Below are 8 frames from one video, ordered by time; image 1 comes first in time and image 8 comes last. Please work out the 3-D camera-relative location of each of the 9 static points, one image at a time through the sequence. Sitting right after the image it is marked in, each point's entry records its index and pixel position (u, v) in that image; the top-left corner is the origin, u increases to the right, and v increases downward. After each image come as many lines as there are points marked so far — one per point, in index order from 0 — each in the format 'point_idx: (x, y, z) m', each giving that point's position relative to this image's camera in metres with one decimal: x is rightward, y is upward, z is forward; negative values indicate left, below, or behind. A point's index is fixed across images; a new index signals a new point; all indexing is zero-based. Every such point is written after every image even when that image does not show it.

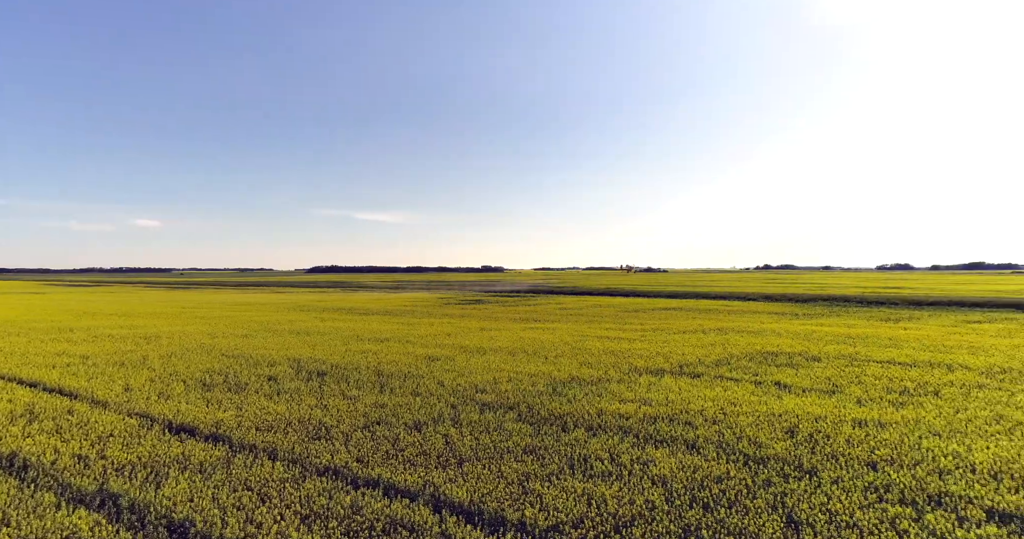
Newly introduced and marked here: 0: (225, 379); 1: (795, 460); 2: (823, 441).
0: (-6.9, -2.6, +14.4) m
1: (+4.4, -3.0, +9.3) m
2: (+5.1, -2.9, +9.9) m
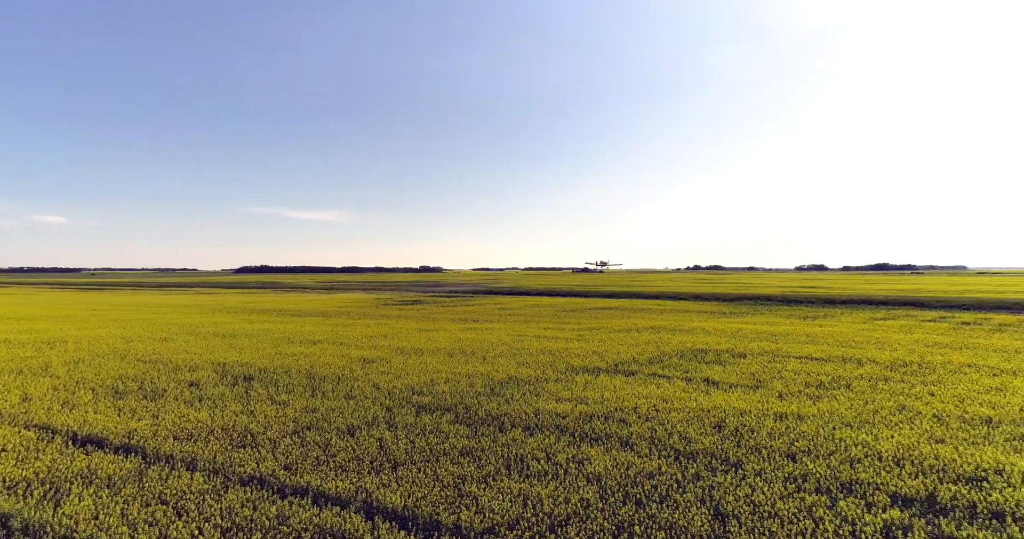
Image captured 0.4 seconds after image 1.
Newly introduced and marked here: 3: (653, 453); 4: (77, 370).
0: (-8.4, -2.6, +13.6) m
1: (+3.4, -3.0, +9.7) m
2: (+4.1, -2.9, +10.4) m
3: (+2.3, -3.0, +9.7) m
4: (-10.8, -2.5, +15.1) m
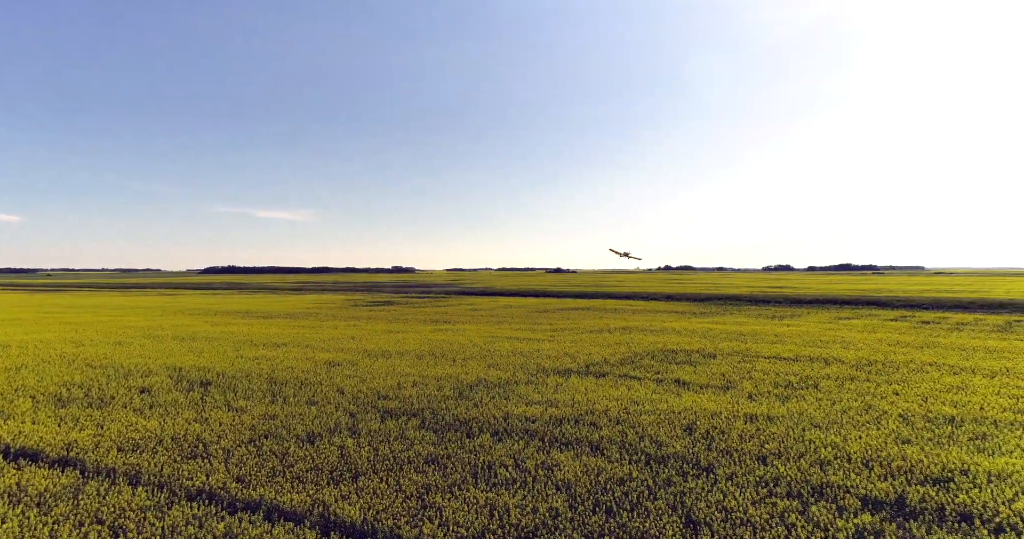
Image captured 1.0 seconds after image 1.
0: (-9.0, -2.6, +13.1) m
1: (+2.9, -3.0, +9.7) m
2: (+3.6, -2.9, +10.5) m
3: (+1.8, -3.0, +9.7) m
4: (-11.5, -2.5, +14.5) m
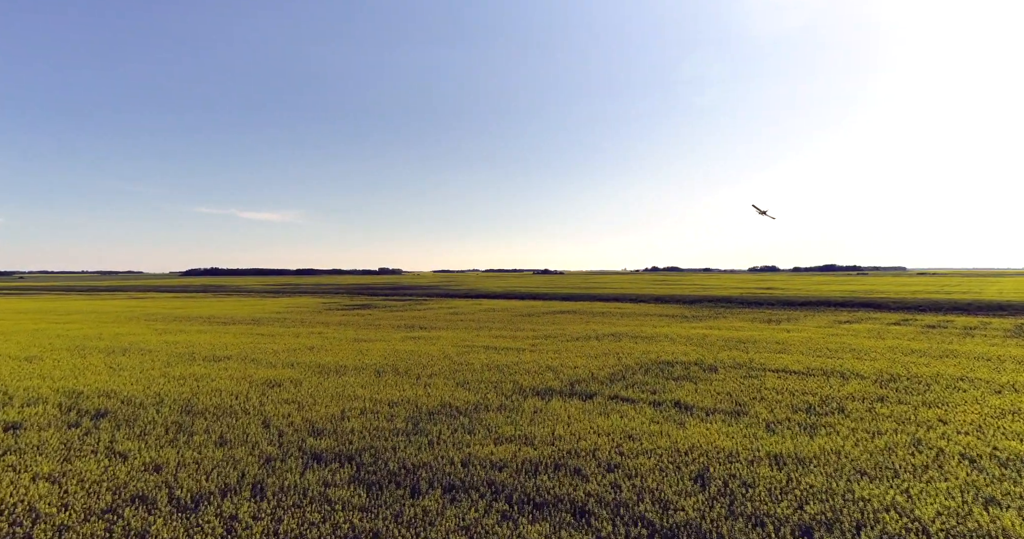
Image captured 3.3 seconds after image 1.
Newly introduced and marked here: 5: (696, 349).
0: (-9.3, -2.7, +12.3) m
1: (+2.6, -3.0, +9.1) m
2: (+3.3, -2.9, +9.9) m
3: (+1.5, -3.0, +9.1) m
4: (-11.9, -2.6, +13.6) m
5: (+6.0, -2.7, +19.6) m
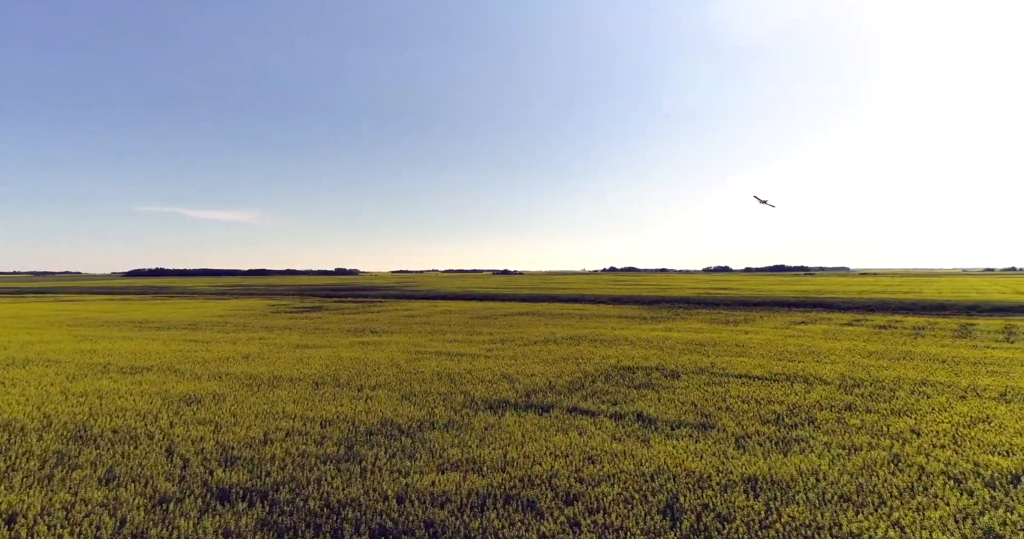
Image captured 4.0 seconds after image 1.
0: (-10.2, -2.7, +11.3) m
1: (+2.0, -3.0, +9.0) m
2: (+2.6, -3.0, +9.8) m
3: (+0.9, -3.0, +8.9) m
4: (-12.8, -2.6, +12.5) m
5: (+4.6, -2.7, +19.7) m
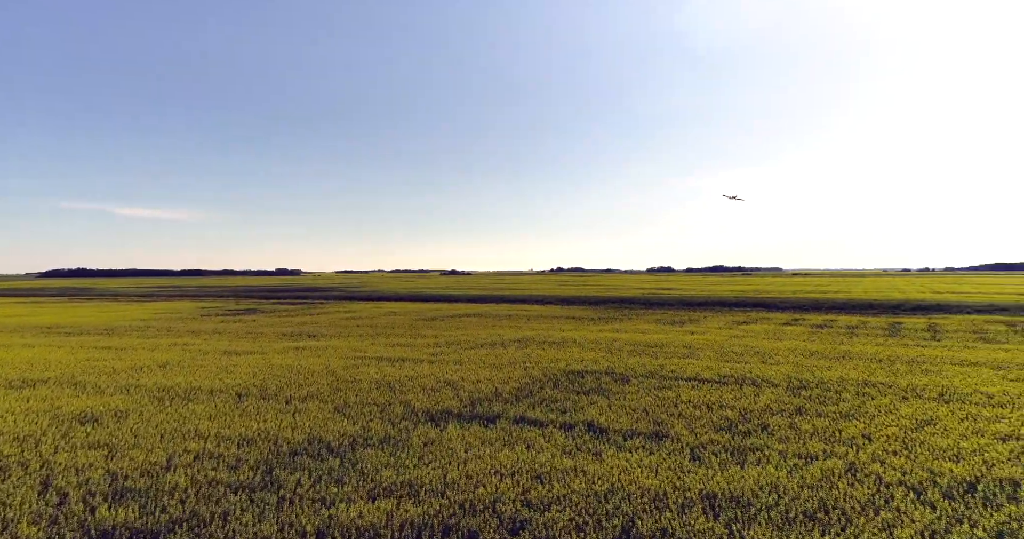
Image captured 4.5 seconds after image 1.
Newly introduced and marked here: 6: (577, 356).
0: (-11.1, -2.7, +10.1) m
1: (+1.2, -3.0, +8.9) m
2: (+1.7, -3.0, +9.7) m
3: (+0.1, -3.1, +8.7) m
4: (-13.9, -2.6, +11.1) m
5: (+2.9, -2.7, +19.8) m
6: (+2.2, -2.7, +20.1) m
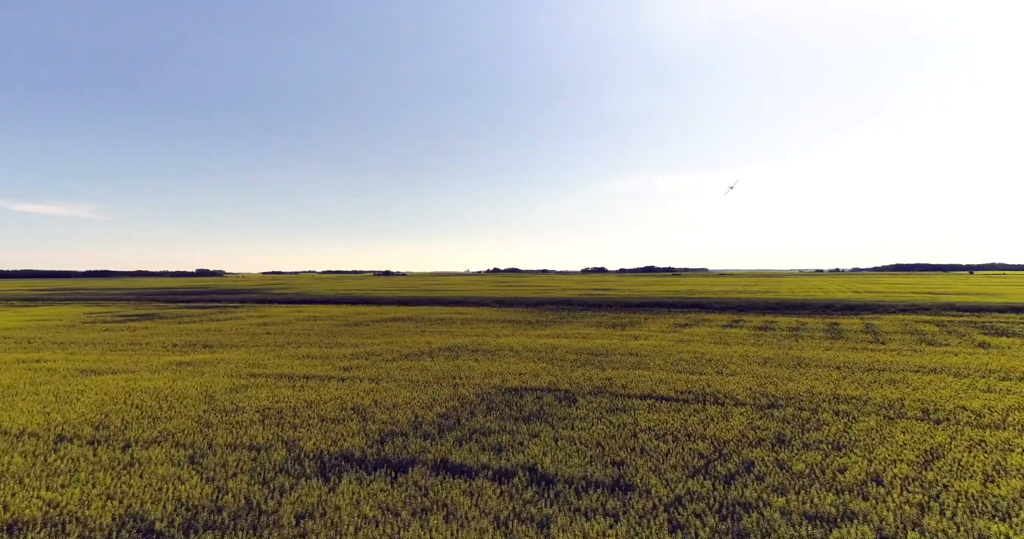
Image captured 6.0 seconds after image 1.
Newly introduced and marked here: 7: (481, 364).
0: (-12.1, -2.7, +8.1) m
1: (+0.3, -3.0, +8.2) m
2: (+0.7, -3.0, +9.1) m
3: (-0.8, -3.1, +7.9) m
4: (-14.9, -2.6, +8.8) m
5: (+0.8, -2.7, +19.2) m
6: (+0.1, -2.7, +19.5) m
7: (-1.0, -2.7, +20.3) m
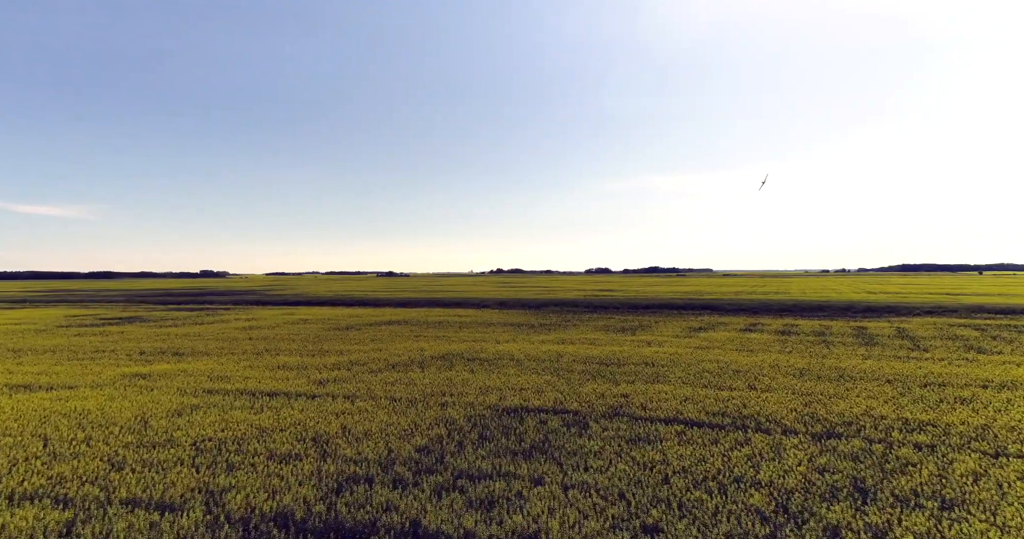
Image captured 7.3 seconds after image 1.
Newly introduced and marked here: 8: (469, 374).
0: (-12.1, -2.7, +7.5) m
1: (+0.3, -3.0, +7.5) m
2: (+0.7, -3.0, +8.4) m
3: (-0.8, -3.1, +7.2) m
4: (-14.9, -2.6, +8.2) m
5: (+0.9, -2.7, +18.5) m
6: (+0.2, -2.7, +18.8) m
7: (-0.9, -2.7, +19.6) m
8: (-1.3, -2.7, +19.4) m
